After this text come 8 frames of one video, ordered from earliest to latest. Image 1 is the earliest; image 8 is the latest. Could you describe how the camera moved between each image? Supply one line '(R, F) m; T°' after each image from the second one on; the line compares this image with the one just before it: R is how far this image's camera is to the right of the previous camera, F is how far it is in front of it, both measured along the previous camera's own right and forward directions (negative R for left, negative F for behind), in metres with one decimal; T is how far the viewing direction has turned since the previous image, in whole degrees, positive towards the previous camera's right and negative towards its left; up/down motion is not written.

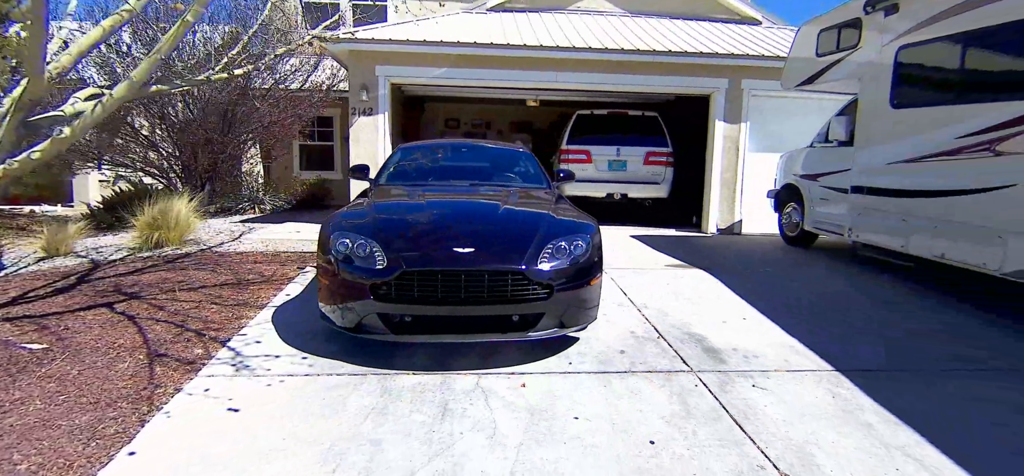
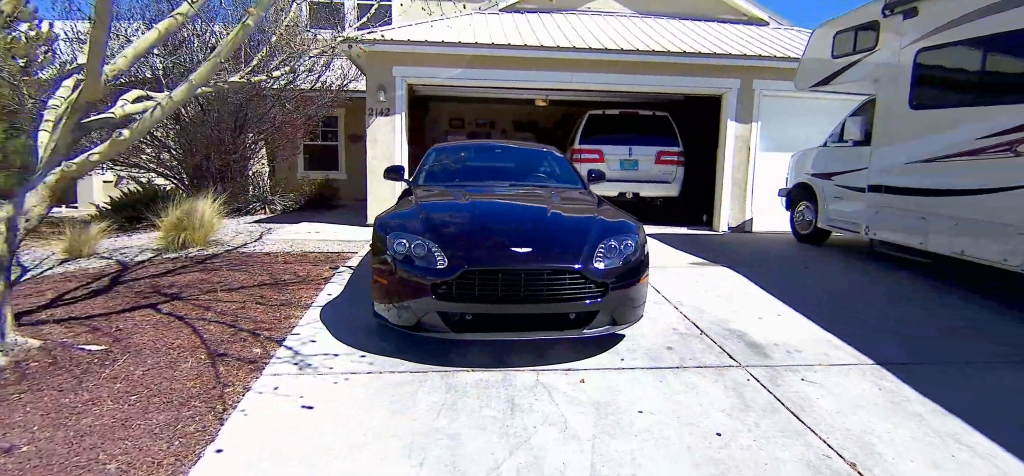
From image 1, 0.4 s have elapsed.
(-0.4, -0.1) m; +1°
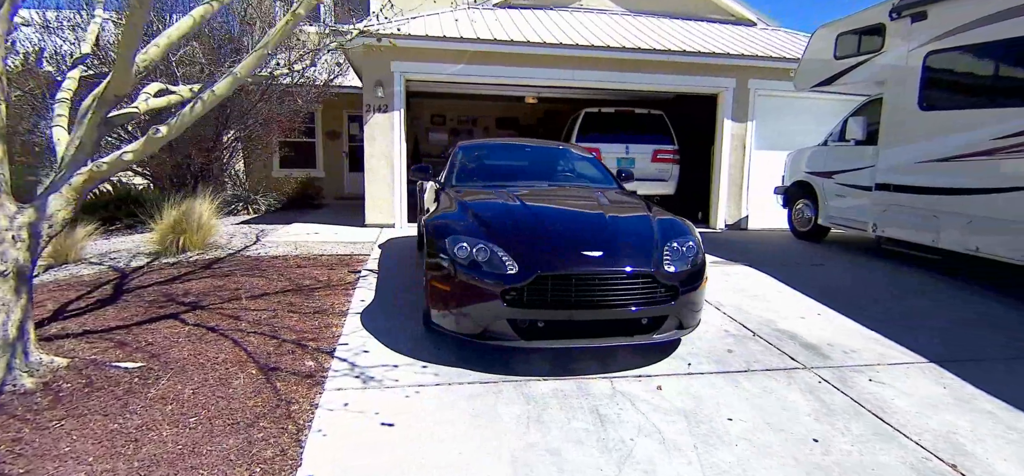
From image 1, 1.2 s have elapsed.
(-0.6, +0.1) m; +3°
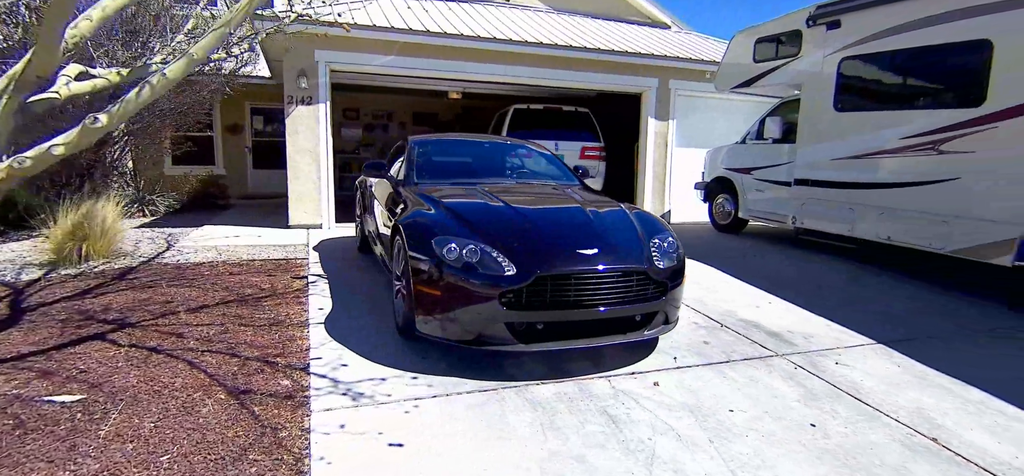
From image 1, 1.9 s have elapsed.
(-0.5, +0.2) m; +10°
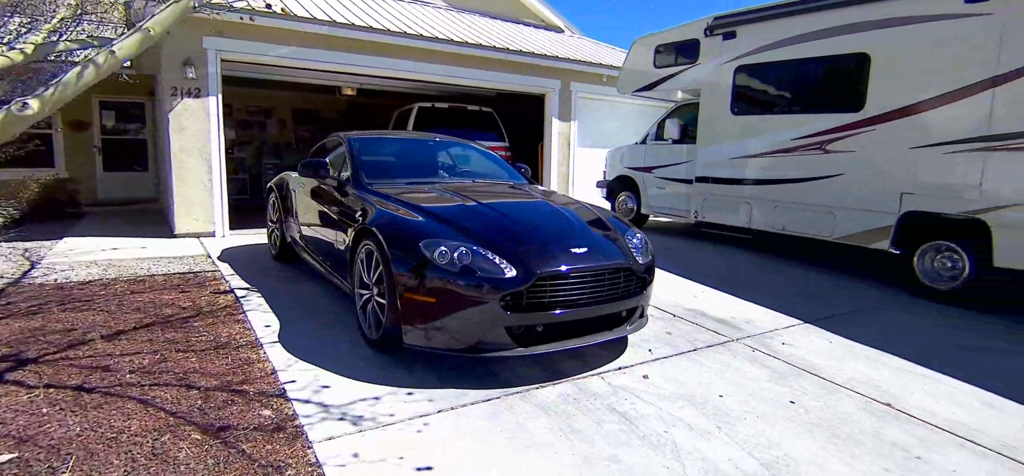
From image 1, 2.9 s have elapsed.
(-0.6, +0.1) m; +13°
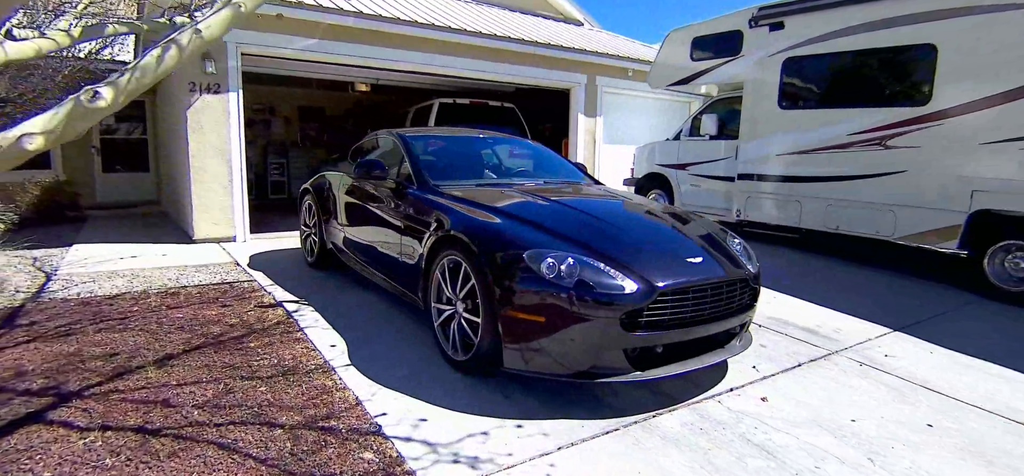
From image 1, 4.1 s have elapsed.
(-0.6, +0.3) m; +1°
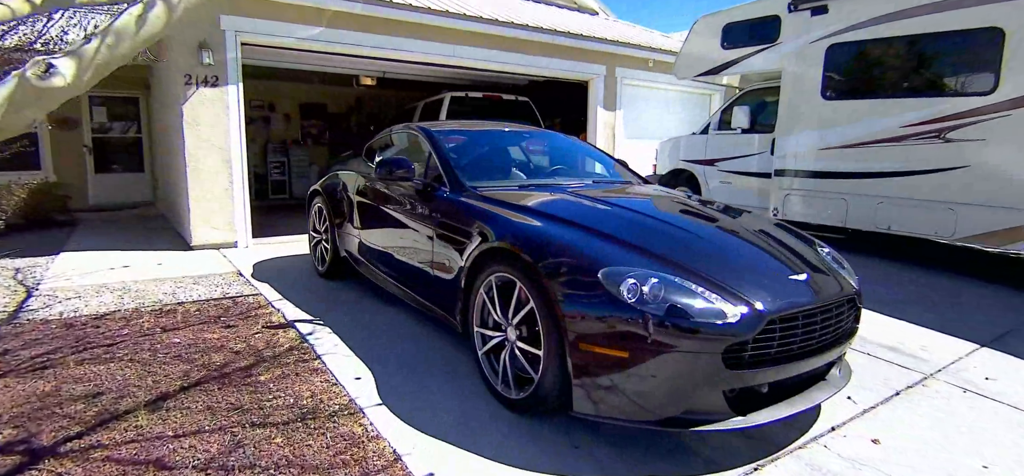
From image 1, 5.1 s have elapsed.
(-0.3, +0.5) m; 0°
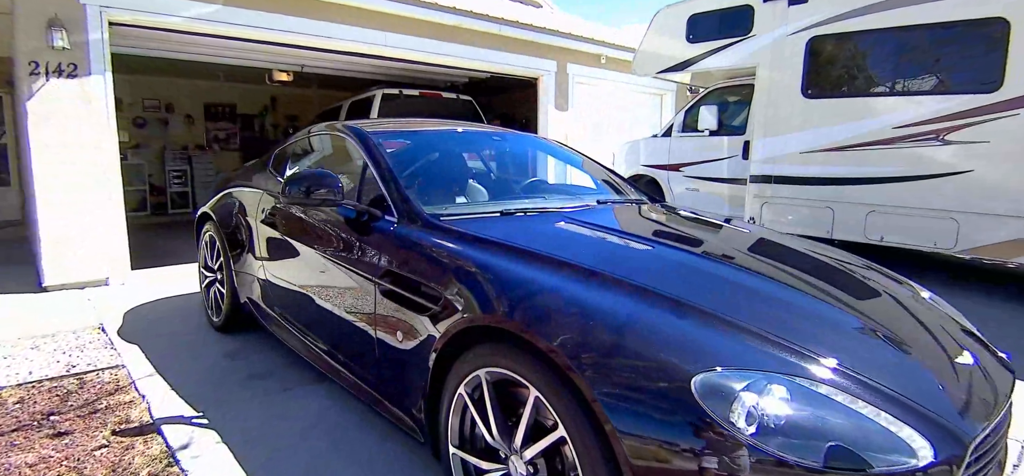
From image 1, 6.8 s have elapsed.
(-0.2, +0.9) m; +7°
